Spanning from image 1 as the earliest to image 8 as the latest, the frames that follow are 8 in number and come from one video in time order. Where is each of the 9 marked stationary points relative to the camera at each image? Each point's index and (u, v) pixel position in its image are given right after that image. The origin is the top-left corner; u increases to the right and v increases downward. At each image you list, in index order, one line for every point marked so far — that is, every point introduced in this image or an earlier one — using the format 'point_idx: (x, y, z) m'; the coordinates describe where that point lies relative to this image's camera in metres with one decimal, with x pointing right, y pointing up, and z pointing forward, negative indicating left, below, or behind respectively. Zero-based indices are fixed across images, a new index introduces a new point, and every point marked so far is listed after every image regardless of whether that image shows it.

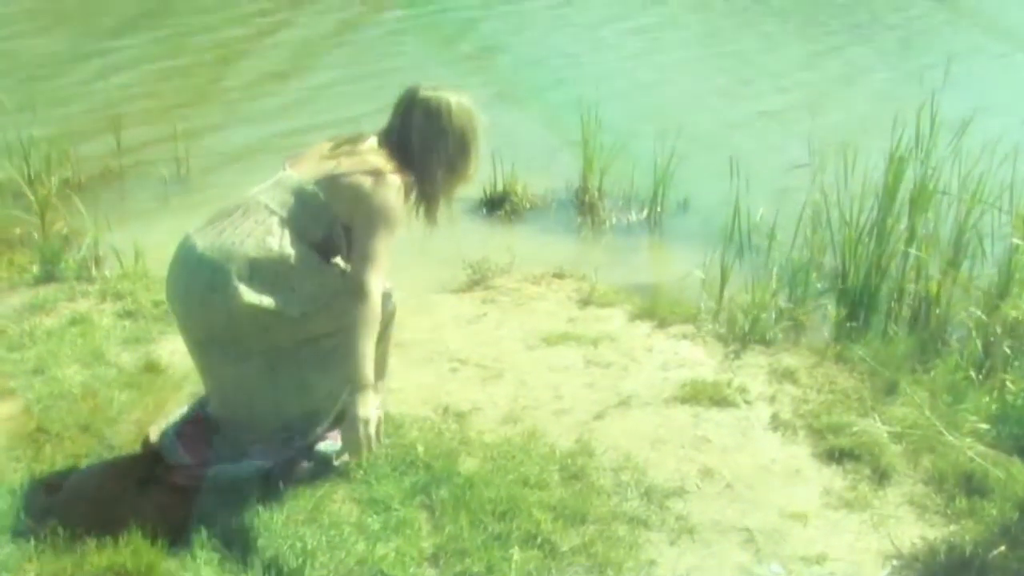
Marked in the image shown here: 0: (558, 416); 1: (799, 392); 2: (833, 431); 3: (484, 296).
0: (+0.2, -0.6, +6.0) m
1: (+1.3, -0.5, +6.2) m
2: (+1.4, -0.6, +5.9) m
3: (-0.2, 0.0, +7.4) m
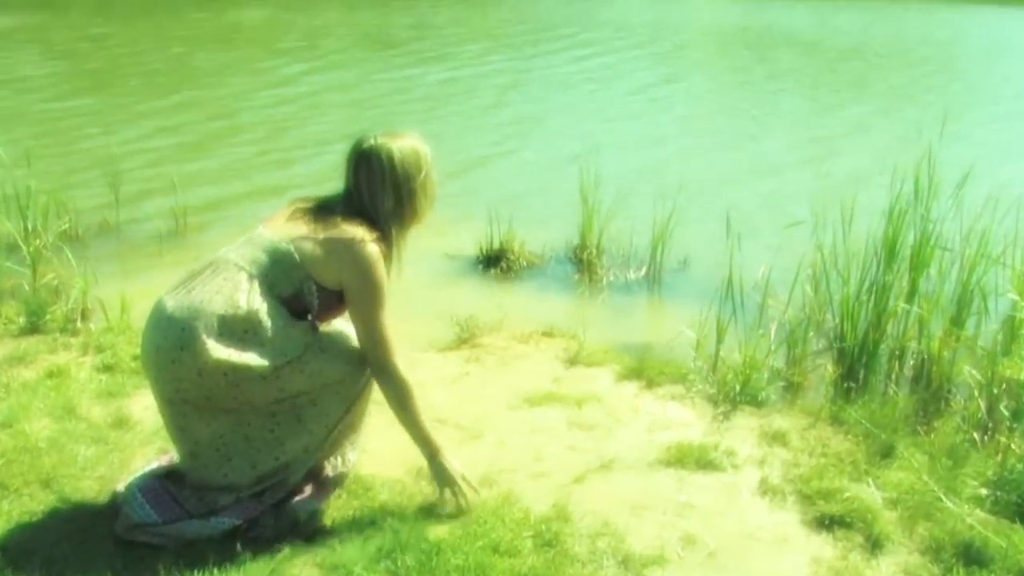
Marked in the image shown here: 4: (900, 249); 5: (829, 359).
0: (+0.1, -0.8, +5.7) m
1: (+1.2, -0.7, +6.0) m
2: (+1.3, -0.9, +5.6) m
3: (-0.2, -0.3, +7.2) m
4: (+2.0, +0.2, +6.8) m
5: (+1.7, -0.3, +7.2) m
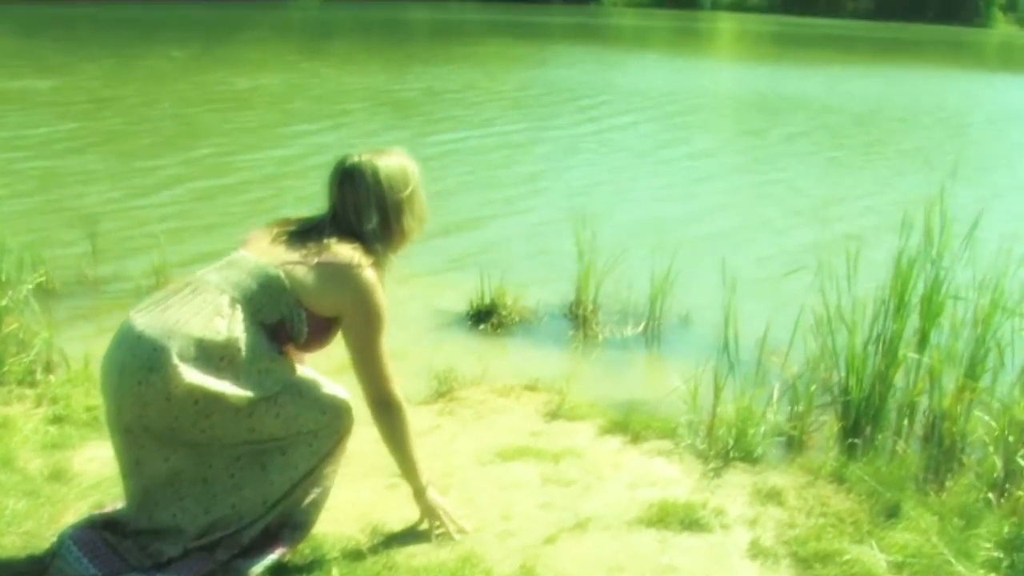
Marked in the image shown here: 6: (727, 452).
0: (0.0, -1.0, +5.2) m
1: (+1.1, -0.9, +5.4) m
2: (+1.2, -1.0, +5.0) m
3: (-0.3, -0.6, +6.7) m
4: (+1.9, 0.0, +6.3) m
5: (+1.6, -0.6, +6.7) m
6: (+1.0, -0.7, +6.4) m
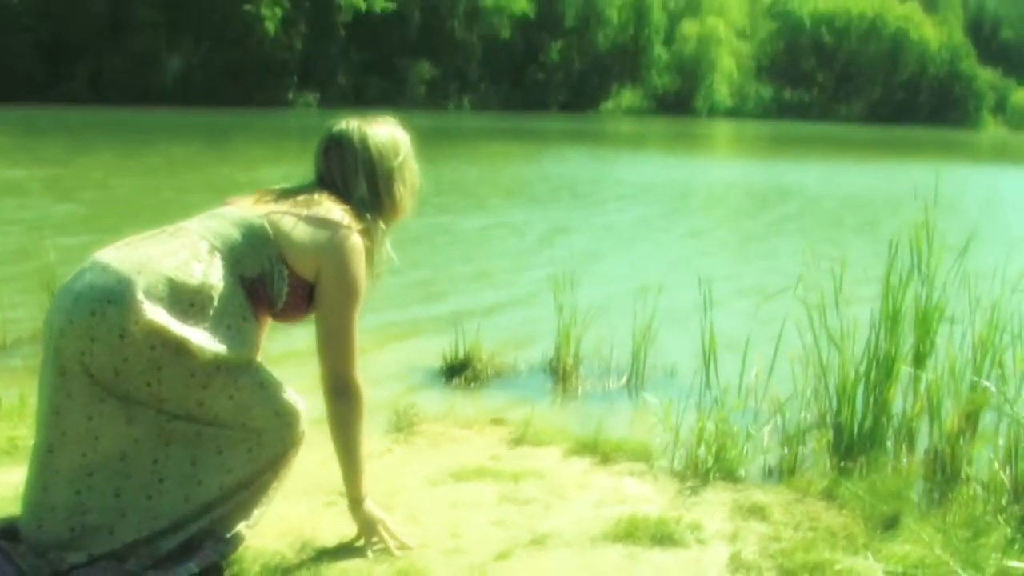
0: (-0.2, -0.9, +4.6) m
1: (+0.9, -0.9, +4.8) m
2: (+1.0, -0.9, +4.4) m
3: (-0.5, -0.7, +6.1) m
4: (+1.7, -0.1, +5.8) m
5: (+1.4, -0.7, +6.1) m
6: (+0.8, -0.7, +5.8) m
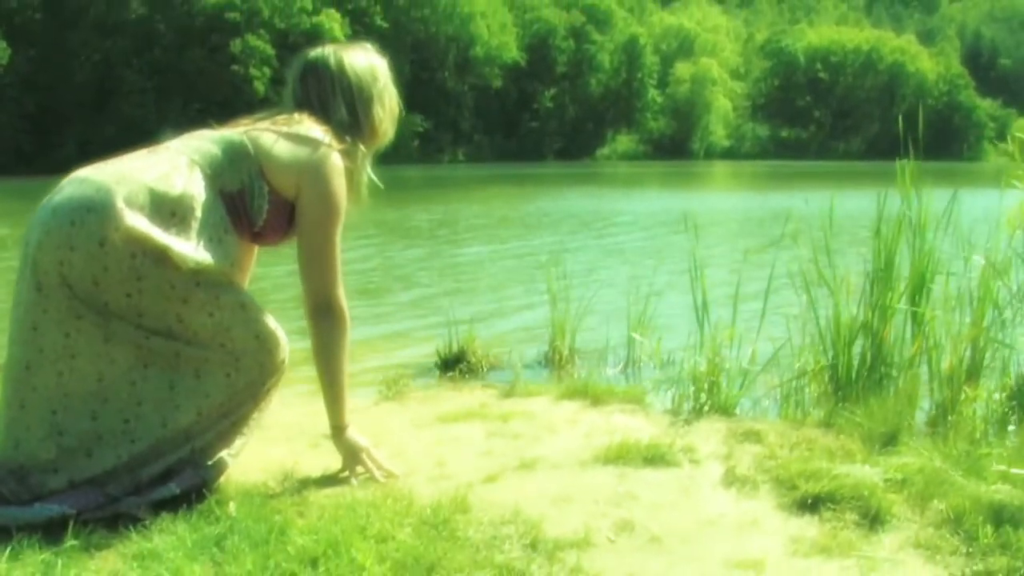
0: (-0.3, -0.6, +4.4) m
1: (+0.9, -0.6, +4.7) m
2: (+0.9, -0.6, +4.3) m
3: (-0.5, -0.5, +6.0) m
4: (+1.6, +0.2, +5.7) m
5: (+1.3, -0.4, +6.0) m
6: (+0.8, -0.5, +5.7) m
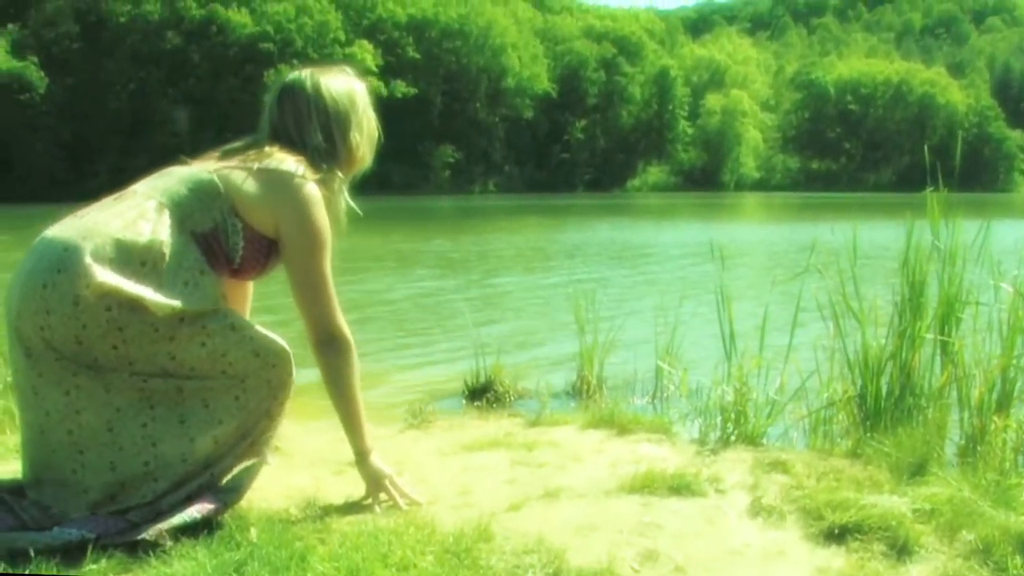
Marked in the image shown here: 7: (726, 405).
0: (-0.2, -0.7, +4.4) m
1: (+1.0, -0.7, +4.6) m
2: (+1.0, -0.7, +4.2) m
3: (-0.4, -0.6, +6.0) m
4: (+1.7, +0.1, +5.7) m
5: (+1.5, -0.6, +5.9) m
6: (+0.9, -0.6, +5.7) m
7: (+1.0, -0.5, +6.0) m
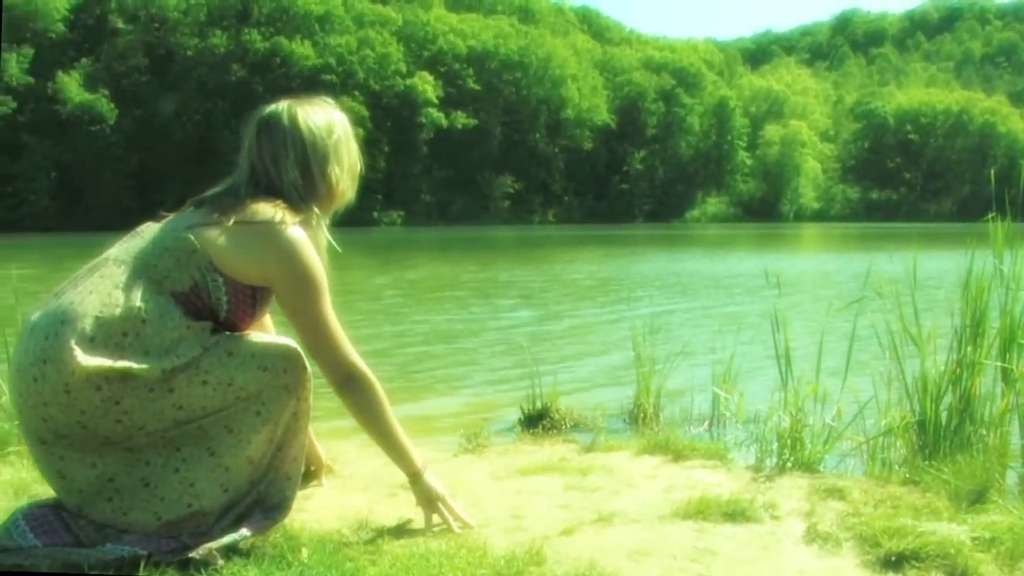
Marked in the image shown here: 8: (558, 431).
0: (0.0, -0.8, +4.4) m
1: (+1.1, -0.7, +4.6) m
2: (+1.2, -0.8, +4.2) m
3: (-0.2, -0.7, +6.0) m
4: (+2.0, -0.1, +5.6) m
5: (+1.7, -0.7, +5.9) m
6: (+1.1, -0.7, +5.6) m
7: (+1.2, -0.7, +6.0) m
8: (+0.2, -0.8, +7.5) m
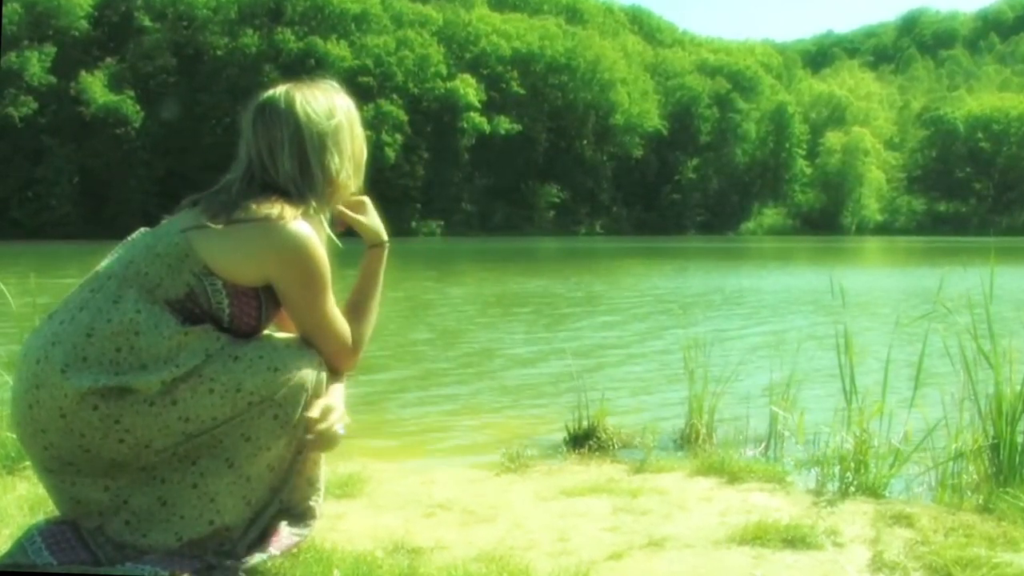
0: (+0.1, -0.8, +4.2) m
1: (+1.3, -0.8, +4.3) m
2: (+1.3, -0.8, +3.9) m
3: (0.0, -0.8, +5.8) m
4: (+2.2, -0.1, +5.3) m
5: (+1.9, -0.7, +5.5) m
6: (+1.3, -0.8, +5.3) m
7: (+1.4, -0.7, +5.7) m
8: (+0.5, -0.9, +7.2) m
